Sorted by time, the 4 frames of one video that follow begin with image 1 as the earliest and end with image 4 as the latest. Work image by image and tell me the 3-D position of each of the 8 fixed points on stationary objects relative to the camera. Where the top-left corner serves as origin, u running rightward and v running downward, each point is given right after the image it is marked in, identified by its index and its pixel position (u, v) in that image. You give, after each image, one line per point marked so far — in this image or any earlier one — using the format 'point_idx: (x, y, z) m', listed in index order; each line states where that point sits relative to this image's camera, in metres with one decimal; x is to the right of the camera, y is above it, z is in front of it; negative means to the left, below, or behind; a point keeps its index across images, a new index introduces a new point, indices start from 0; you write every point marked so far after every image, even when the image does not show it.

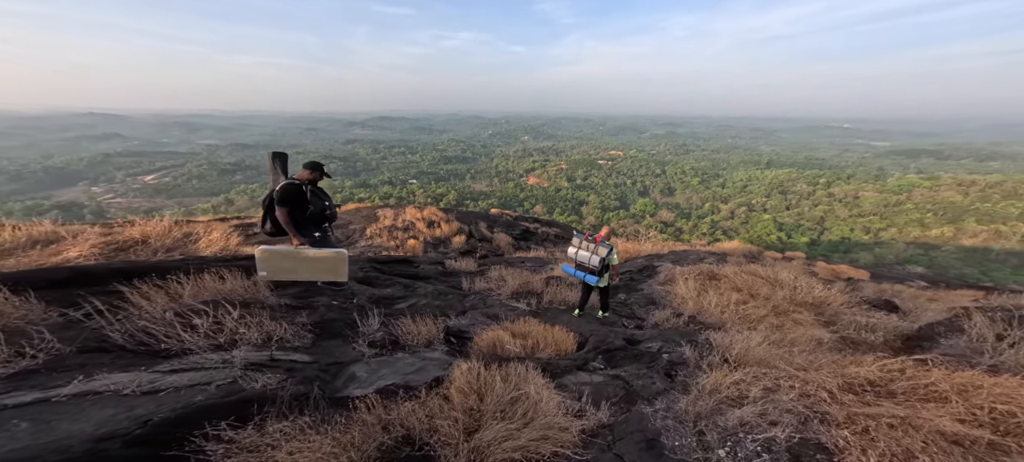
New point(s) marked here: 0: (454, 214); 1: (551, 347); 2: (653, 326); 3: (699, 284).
0: (-1.6, +0.4, +10.9) m
1: (+0.3, -1.0, +3.5) m
2: (+1.9, -1.3, +5.4) m
3: (+3.2, -0.9, +7.1) m
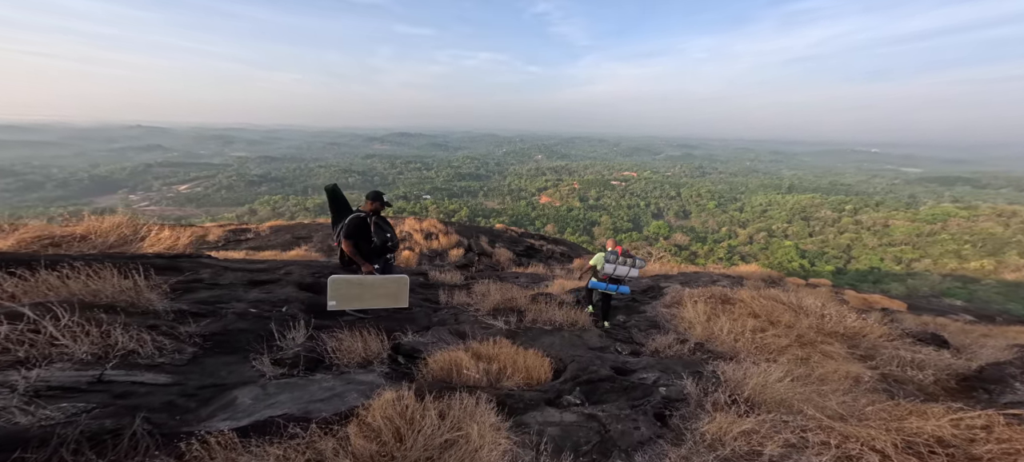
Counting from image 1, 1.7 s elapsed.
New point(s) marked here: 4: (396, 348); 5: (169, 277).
0: (-1.5, +0.1, +10.5) m
1: (+0.1, -1.0, +2.9) m
2: (+1.7, -1.5, +4.7) m
3: (+3.1, -1.2, +6.4) m
4: (-0.8, -0.9, +3.0) m
5: (-2.5, -0.3, +2.8) m
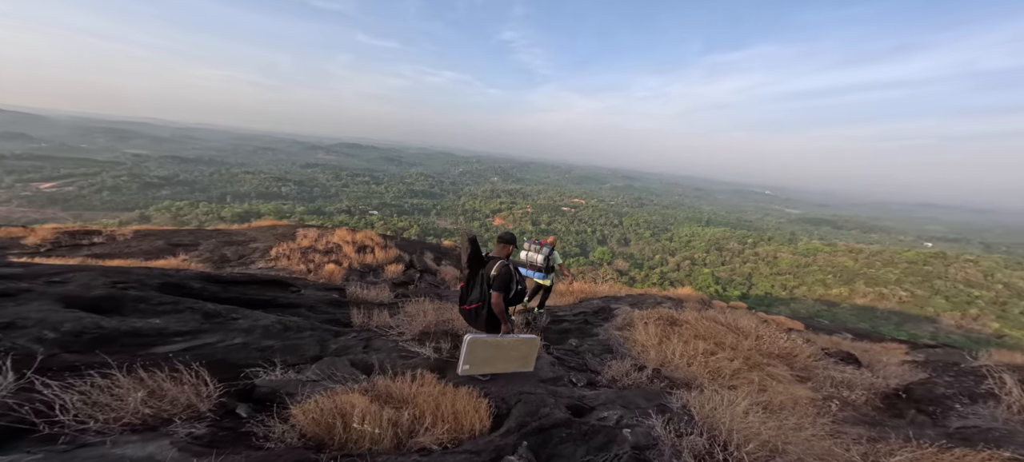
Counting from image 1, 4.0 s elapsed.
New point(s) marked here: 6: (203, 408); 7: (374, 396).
0: (-2.9, -0.2, +9.5) m
1: (-0.3, -1.0, +2.1) m
2: (+1.0, -1.6, +4.1) m
3: (+2.2, -1.5, +6.0) m
4: (-1.2, -0.9, +2.1) m
5: (-2.8, -0.2, +1.7) m
6: (-1.3, -0.8, +1.8) m
7: (-0.8, -0.9, +2.2) m
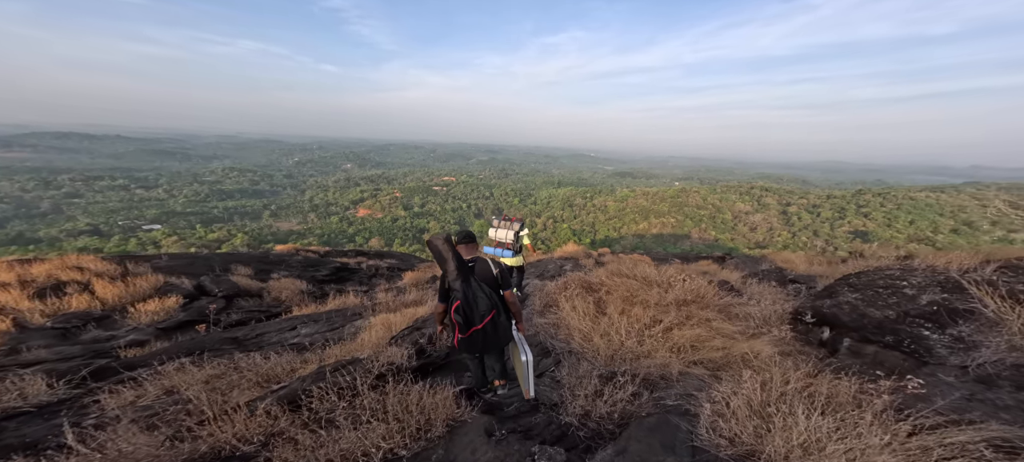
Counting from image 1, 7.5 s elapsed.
0: (-5.0, -0.4, +6.1) m
1: (-0.2, -0.9, -0.1) m
2: (+0.5, -1.2, +2.3) m
3: (+1.0, -0.8, +4.4) m
4: (-1.1, -0.9, -0.3) m
5: (-2.6, -0.5, -1.2) m
6: (-1.1, -0.8, -0.6) m
7: (-0.7, -0.9, 0.0) m
